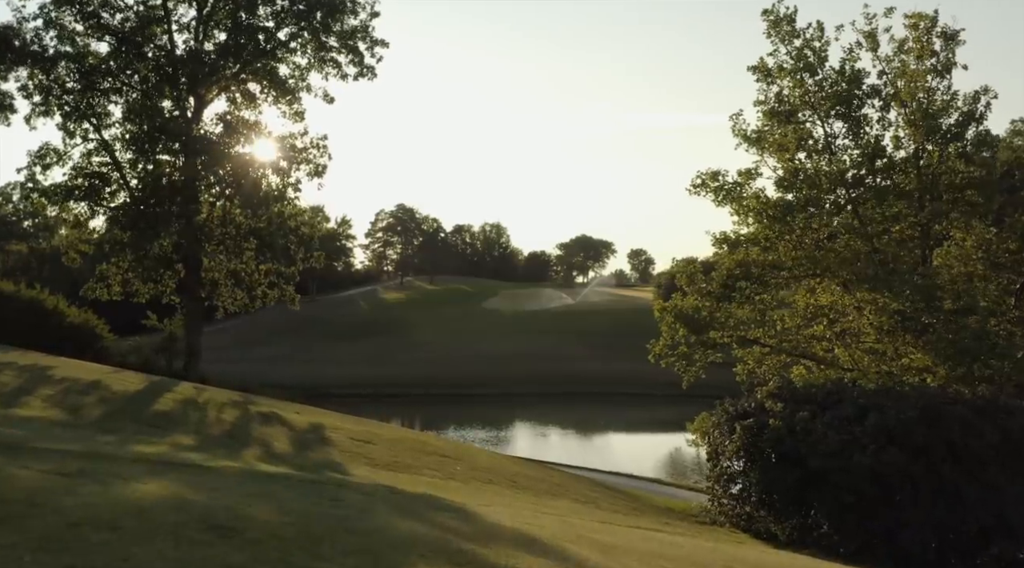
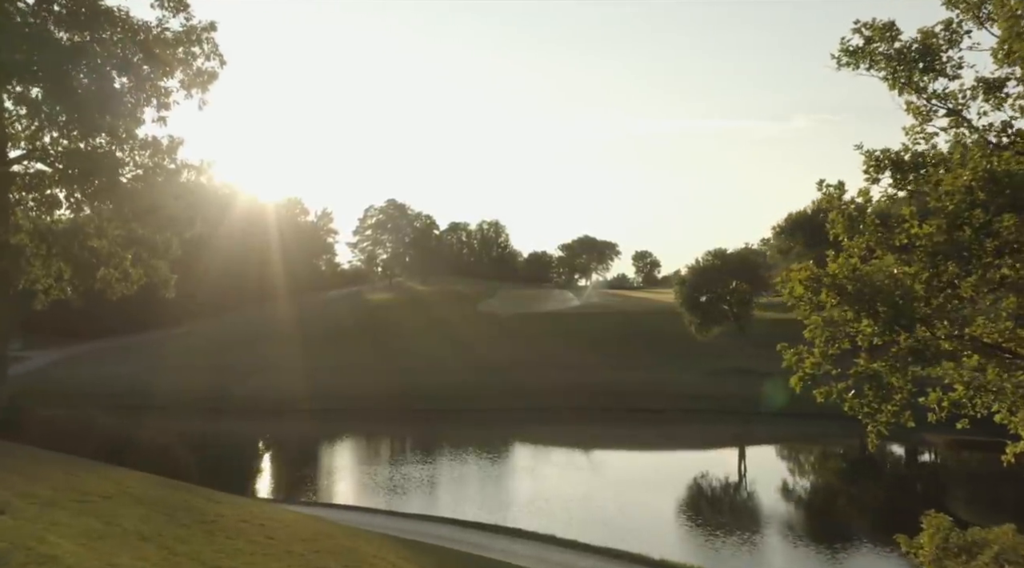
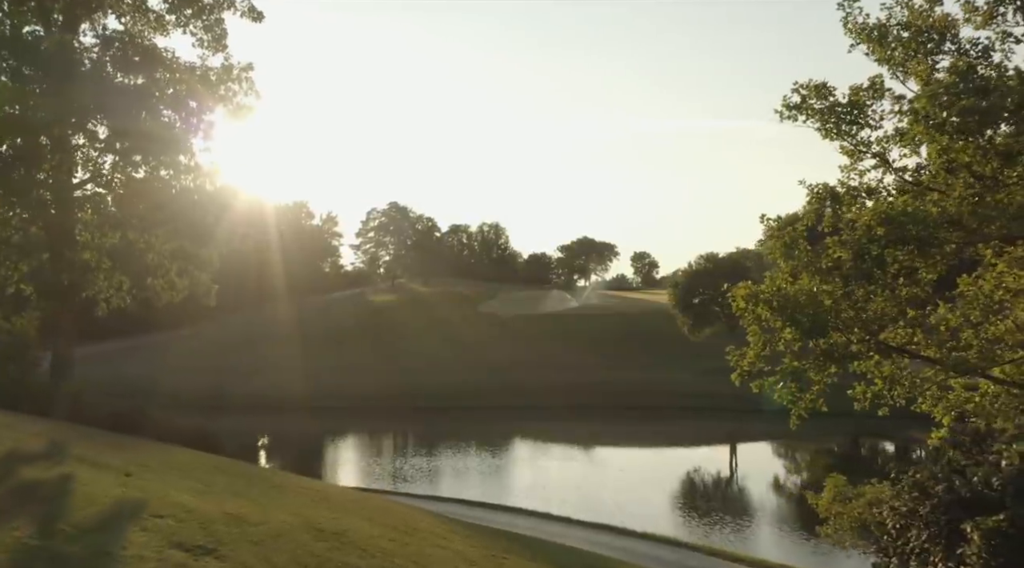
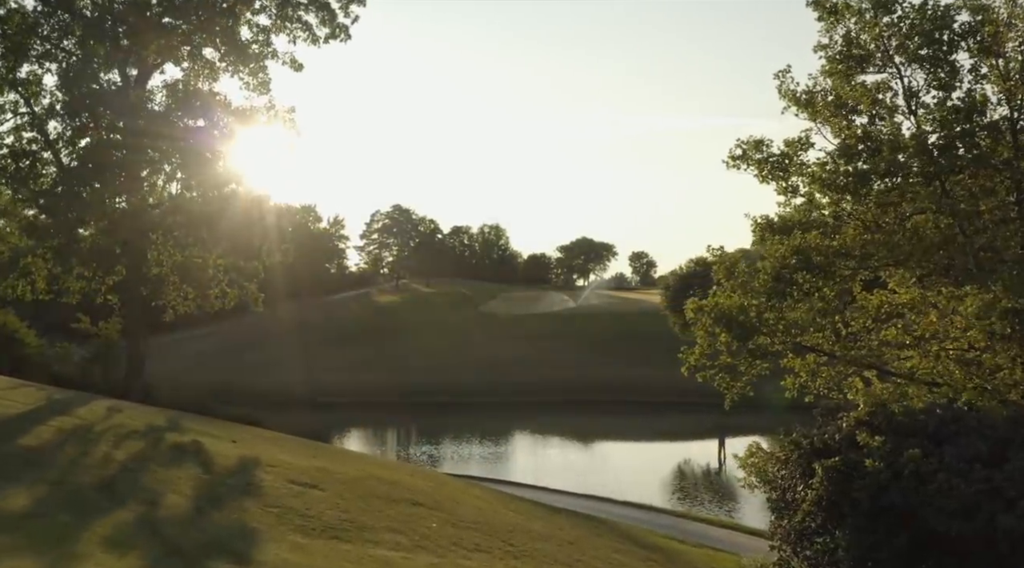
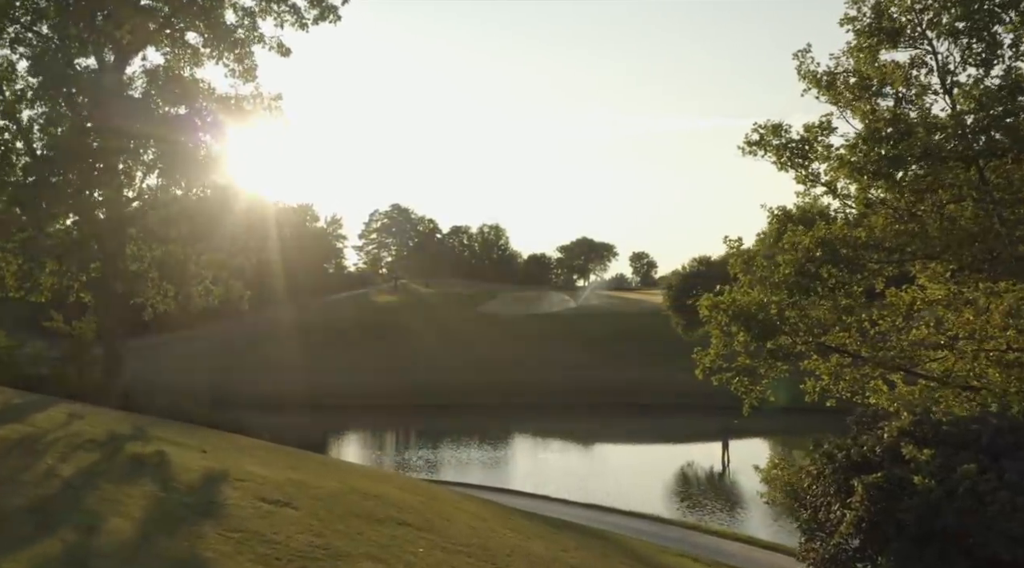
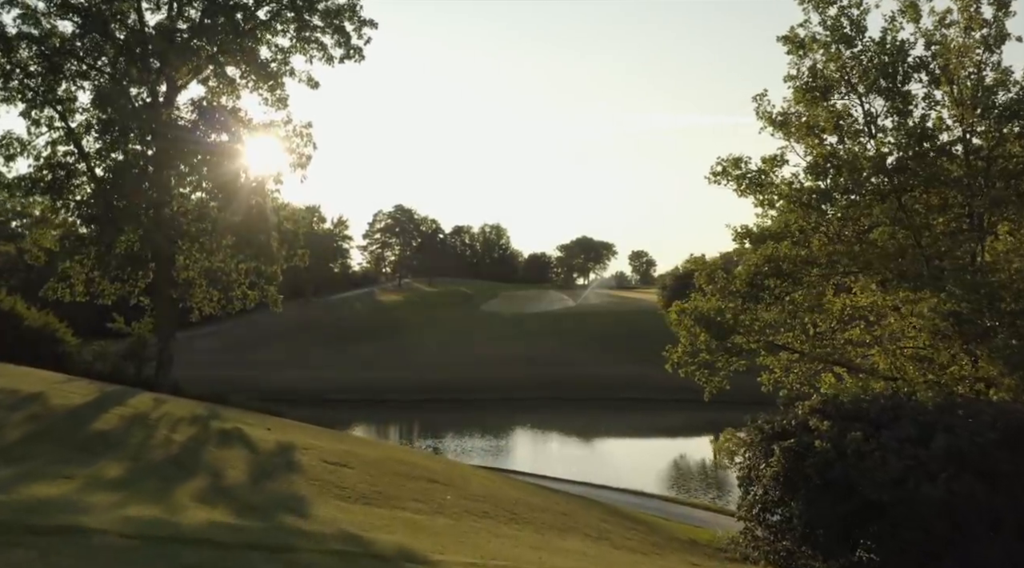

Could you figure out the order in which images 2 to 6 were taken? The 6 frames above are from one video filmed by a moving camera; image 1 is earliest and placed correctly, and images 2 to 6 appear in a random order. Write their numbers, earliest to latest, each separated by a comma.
6, 4, 5, 3, 2
